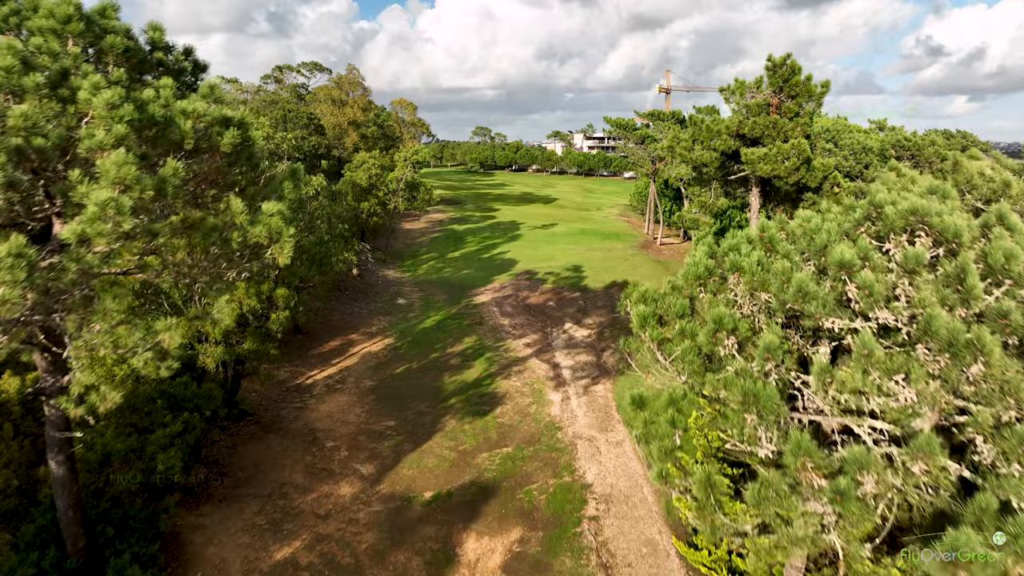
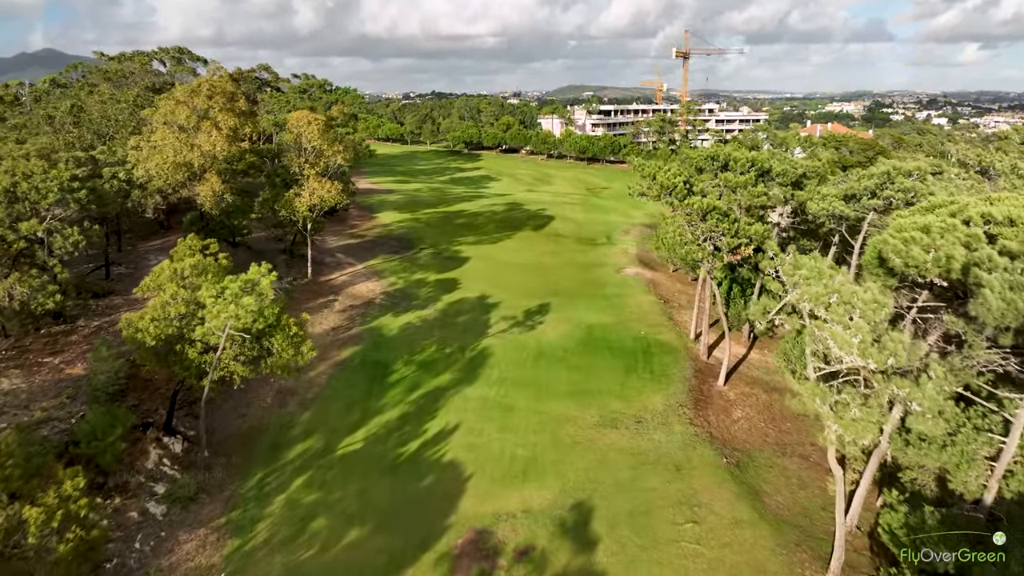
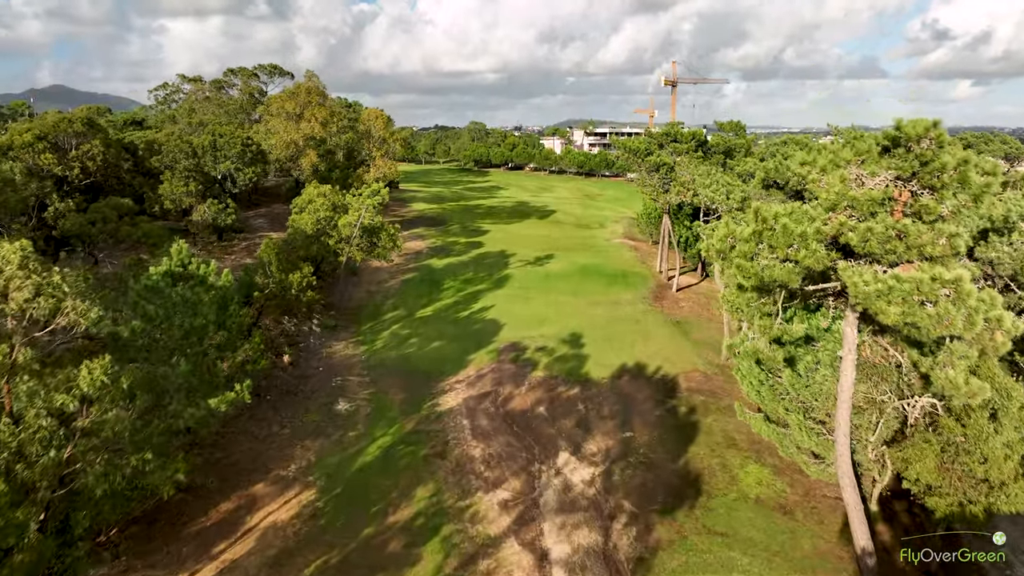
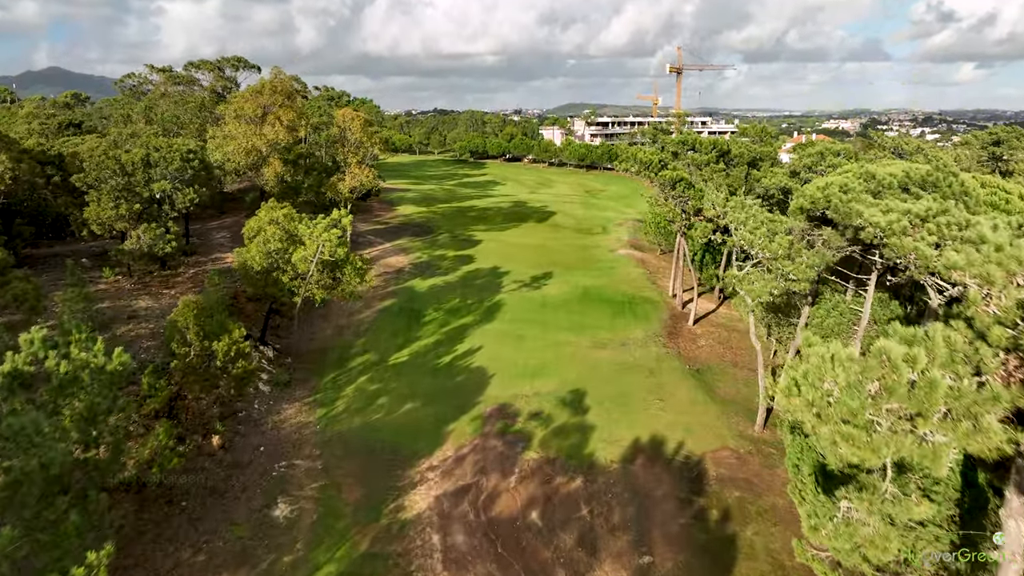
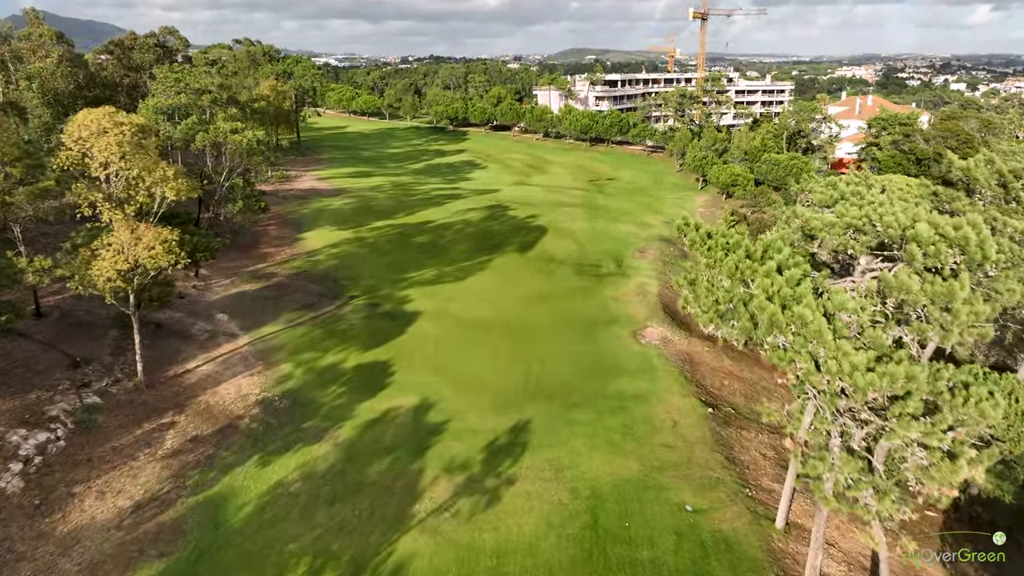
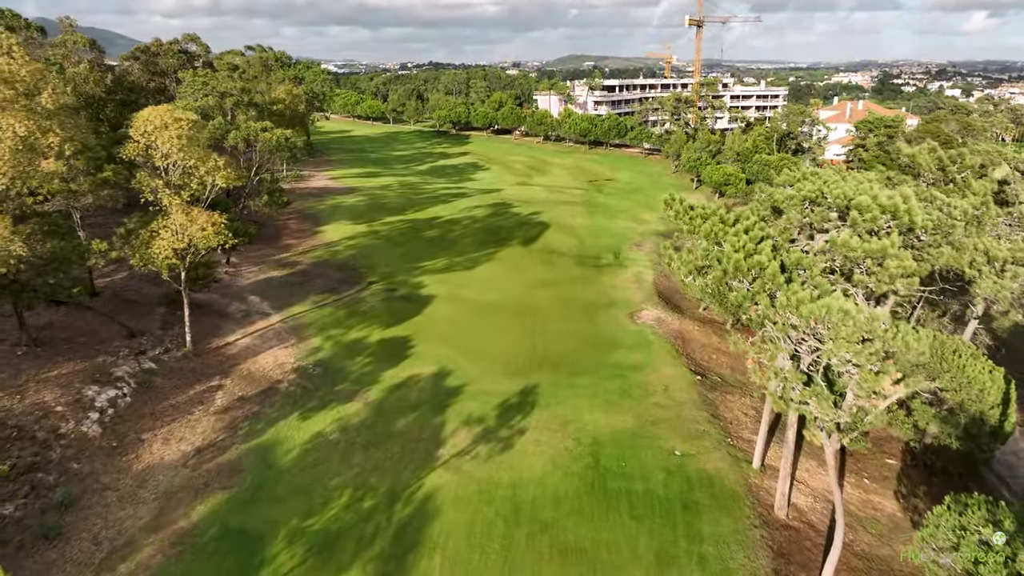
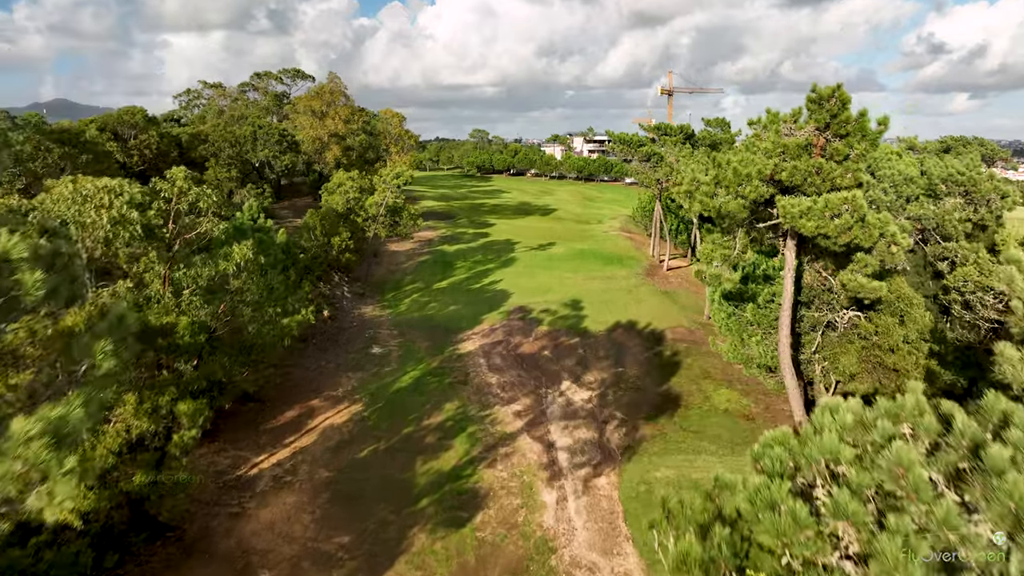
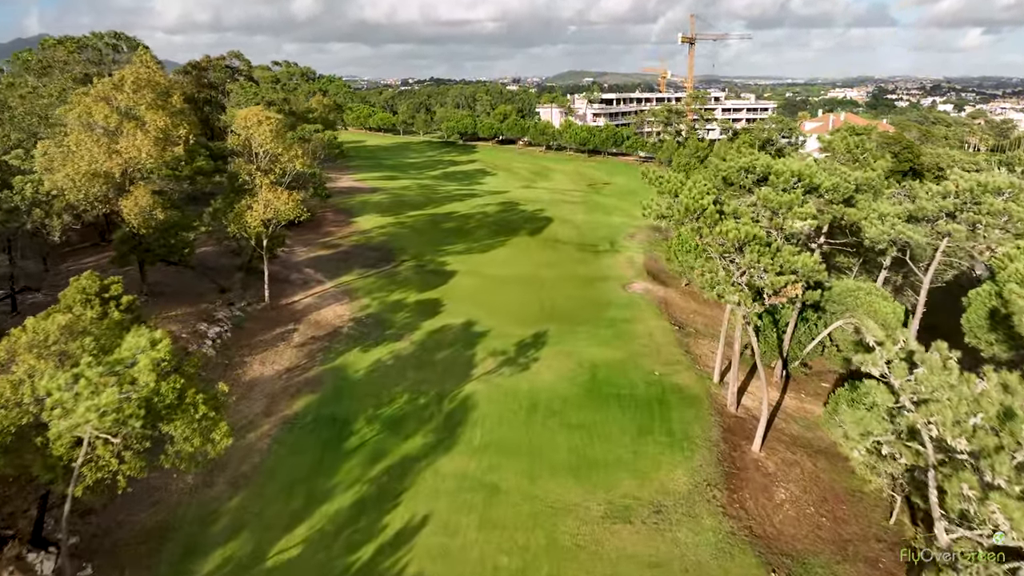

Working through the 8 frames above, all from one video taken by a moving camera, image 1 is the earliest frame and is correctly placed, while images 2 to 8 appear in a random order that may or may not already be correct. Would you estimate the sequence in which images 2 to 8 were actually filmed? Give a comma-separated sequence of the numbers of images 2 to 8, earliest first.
7, 3, 4, 2, 8, 6, 5
